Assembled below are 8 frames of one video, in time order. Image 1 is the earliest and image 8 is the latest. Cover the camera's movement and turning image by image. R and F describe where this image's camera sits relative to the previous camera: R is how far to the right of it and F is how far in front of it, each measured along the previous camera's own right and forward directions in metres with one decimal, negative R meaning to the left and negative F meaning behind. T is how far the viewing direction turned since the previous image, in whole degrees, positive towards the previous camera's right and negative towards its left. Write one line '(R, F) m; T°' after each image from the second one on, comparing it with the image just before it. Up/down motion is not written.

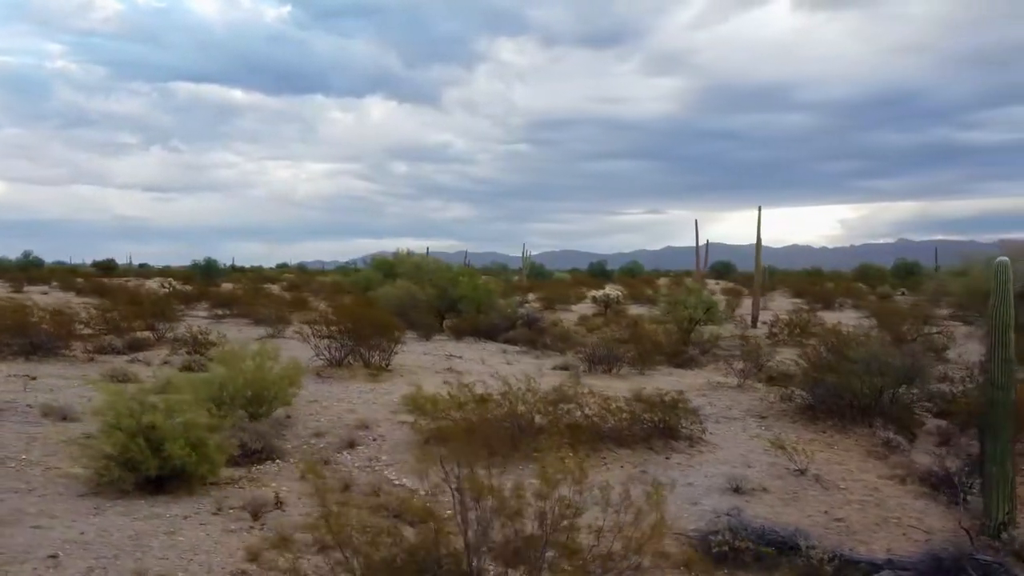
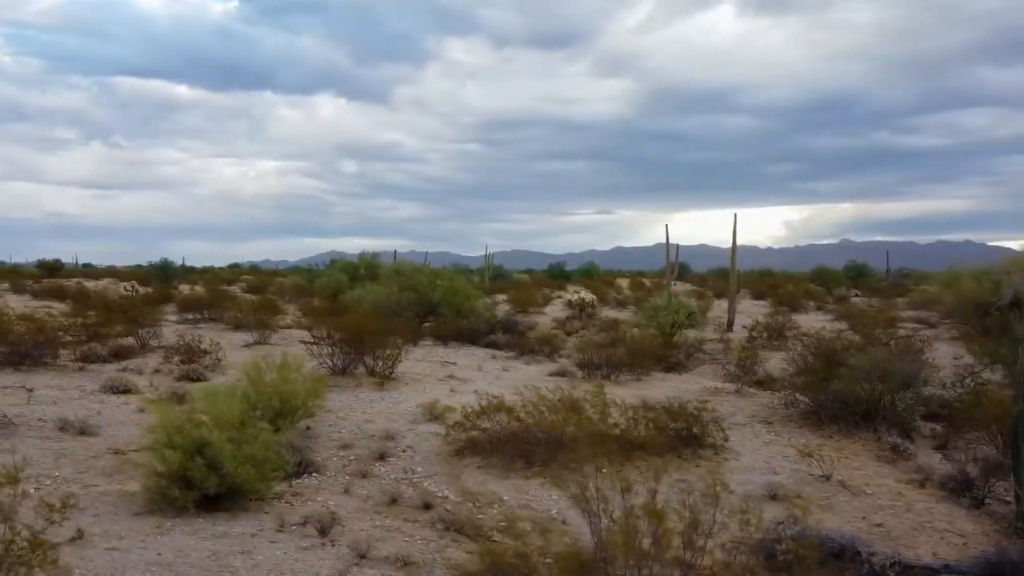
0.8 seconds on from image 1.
(-0.7, -0.1) m; +3°
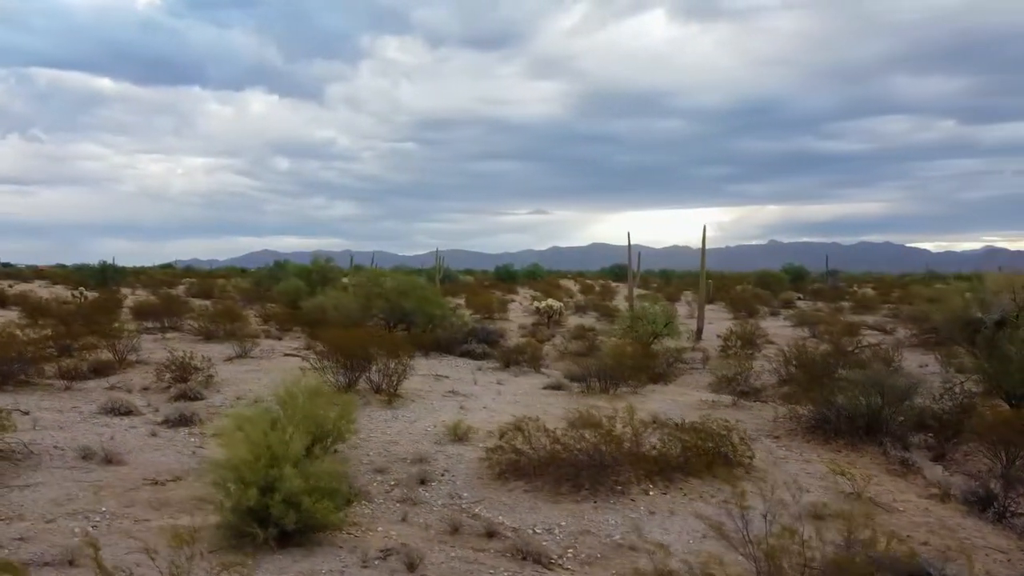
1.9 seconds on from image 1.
(-0.9, 0.0) m; +4°
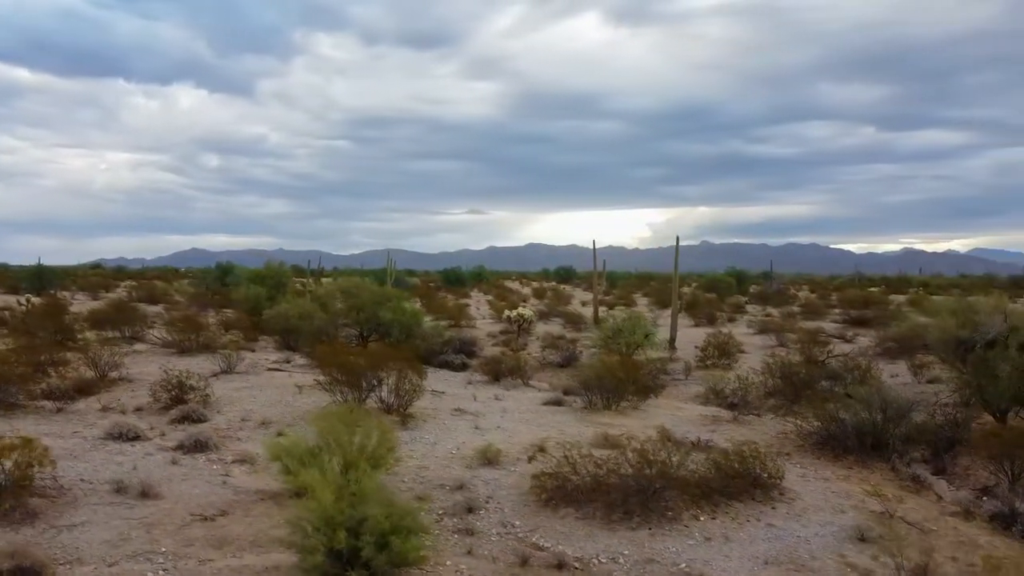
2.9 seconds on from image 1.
(-0.9, 0.0) m; +4°
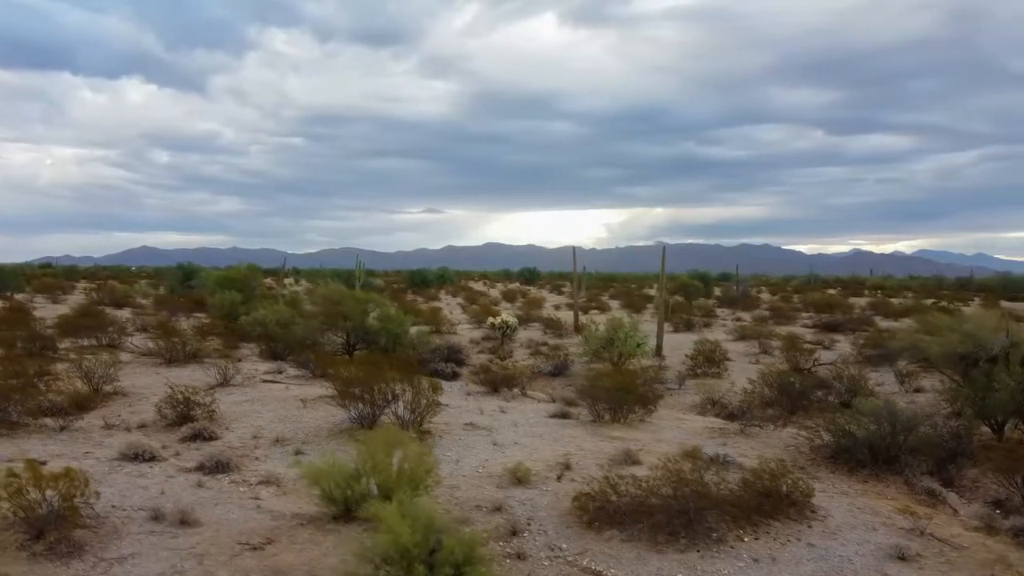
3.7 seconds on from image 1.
(-0.7, 0.0) m; +3°
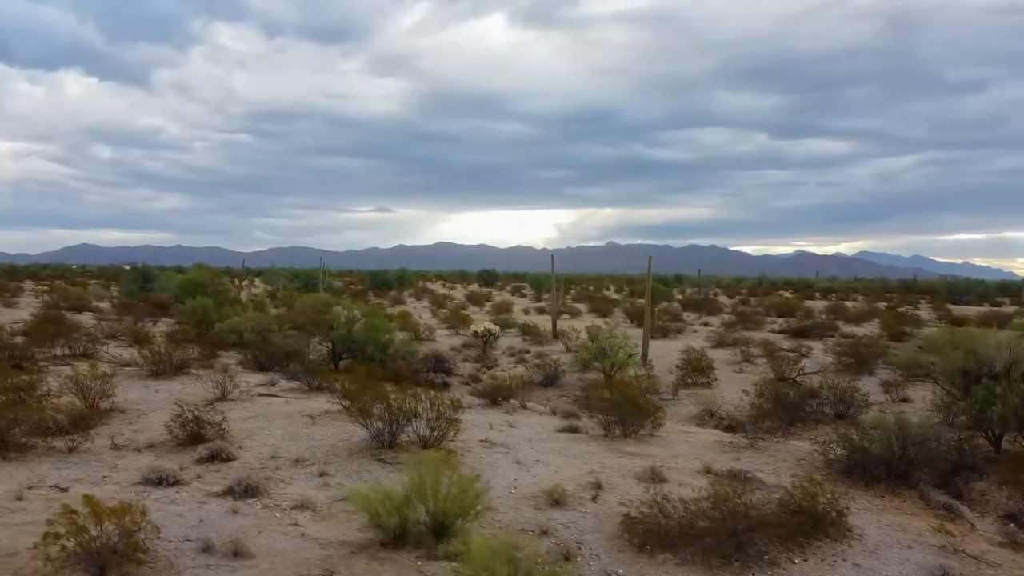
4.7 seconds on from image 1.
(-0.9, 0.0) m; +3°
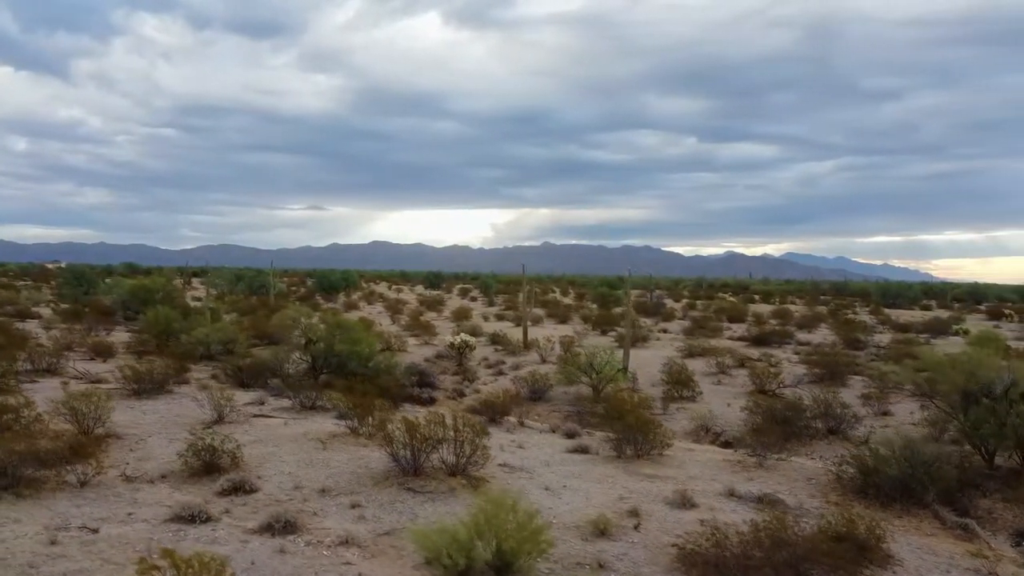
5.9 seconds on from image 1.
(-1.1, +0.1) m; +4°
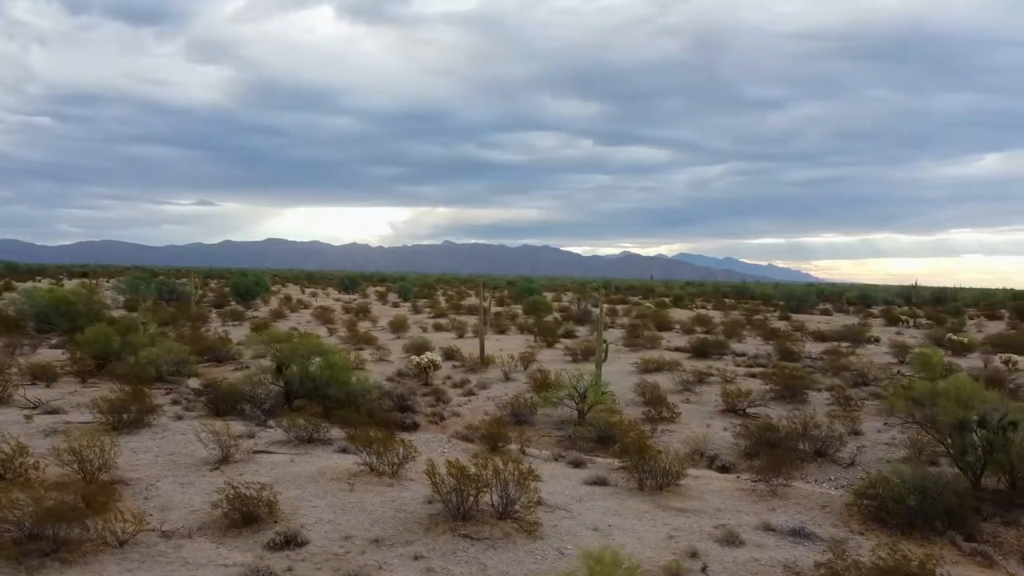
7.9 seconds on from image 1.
(-1.8, +0.1) m; +7°
